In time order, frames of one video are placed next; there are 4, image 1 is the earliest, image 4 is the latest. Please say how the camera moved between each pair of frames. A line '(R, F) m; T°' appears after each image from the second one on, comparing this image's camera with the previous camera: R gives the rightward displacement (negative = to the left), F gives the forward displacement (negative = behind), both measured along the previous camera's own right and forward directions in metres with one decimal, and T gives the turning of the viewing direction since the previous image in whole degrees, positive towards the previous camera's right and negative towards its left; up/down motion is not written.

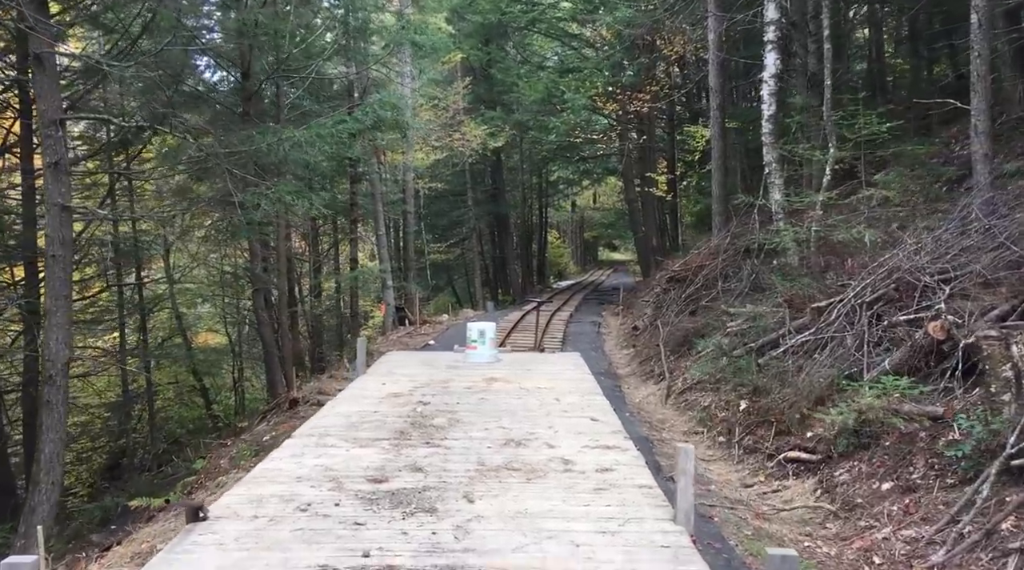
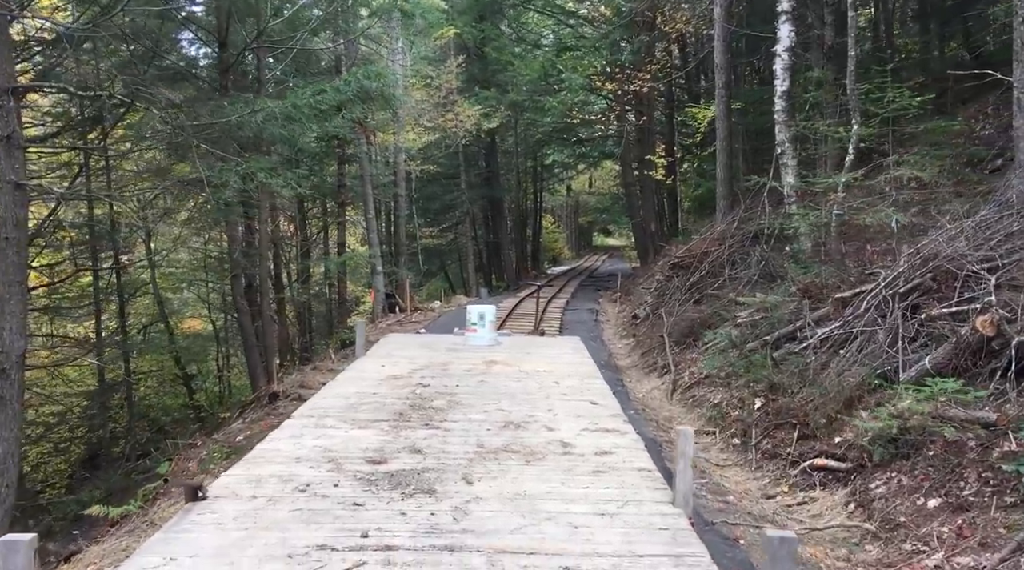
(0.0, +0.8) m; 0°
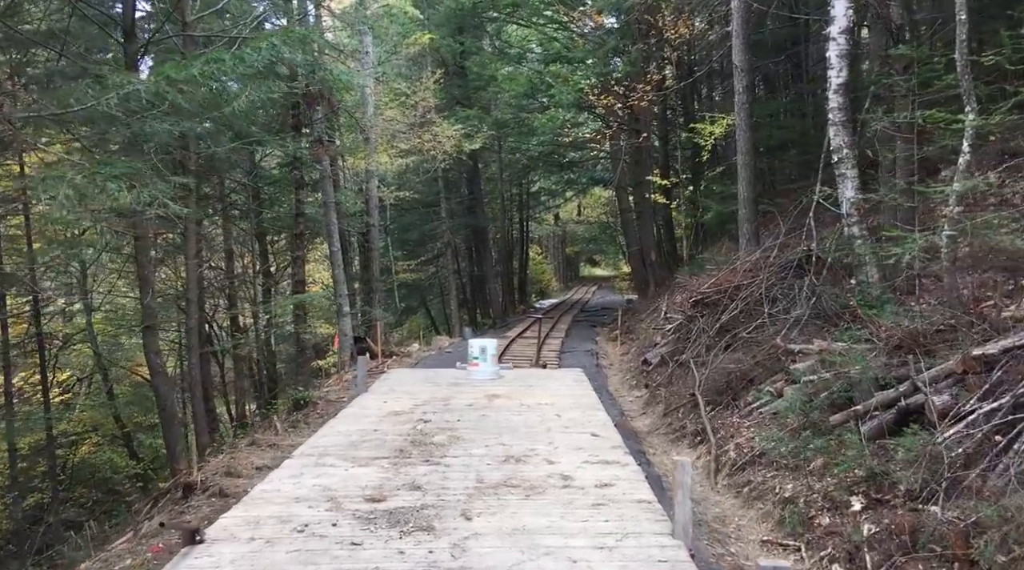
(0.0, +2.7) m; +1°
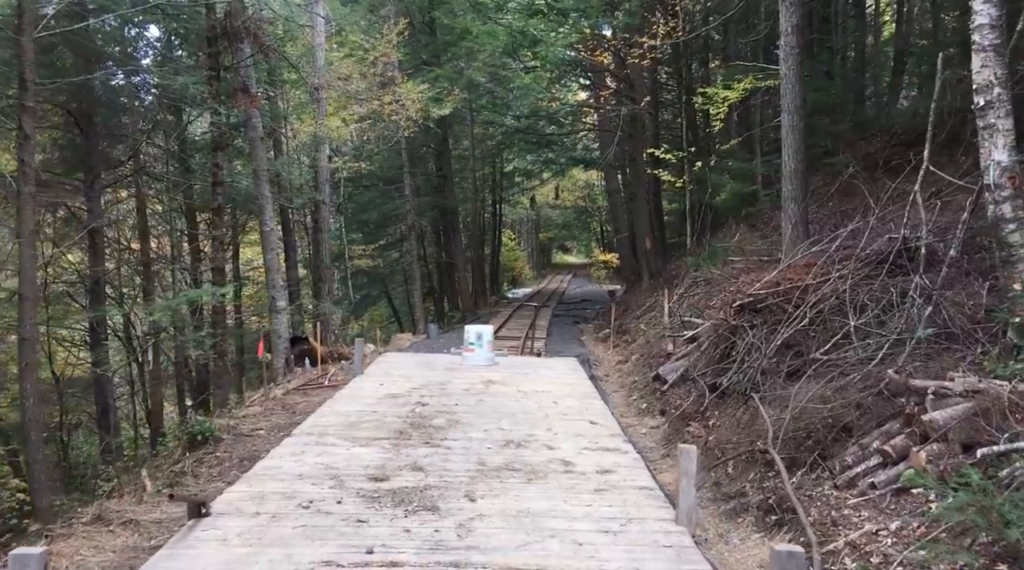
(-0.1, +3.4) m; +2°
